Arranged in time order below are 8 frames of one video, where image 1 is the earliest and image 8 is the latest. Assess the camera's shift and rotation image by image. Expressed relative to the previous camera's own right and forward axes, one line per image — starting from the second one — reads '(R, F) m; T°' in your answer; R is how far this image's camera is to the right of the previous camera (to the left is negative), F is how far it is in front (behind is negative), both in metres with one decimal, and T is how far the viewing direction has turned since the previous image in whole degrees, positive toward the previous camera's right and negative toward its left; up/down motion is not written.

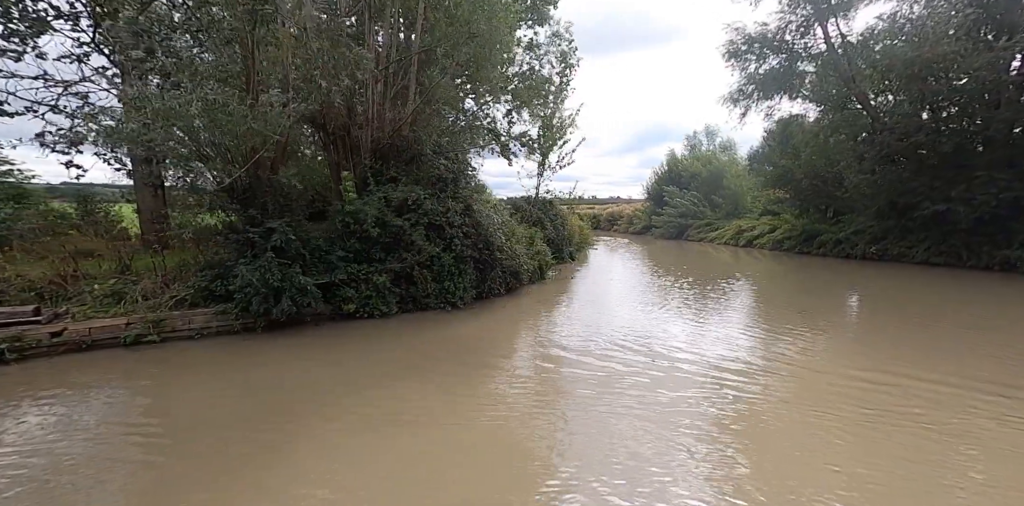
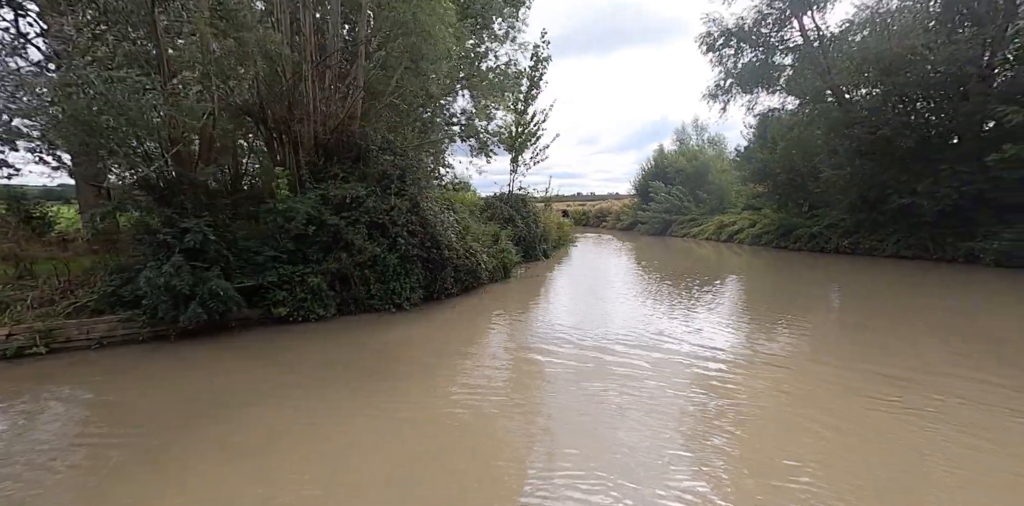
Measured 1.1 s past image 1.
(+0.3, +0.1) m; +1°
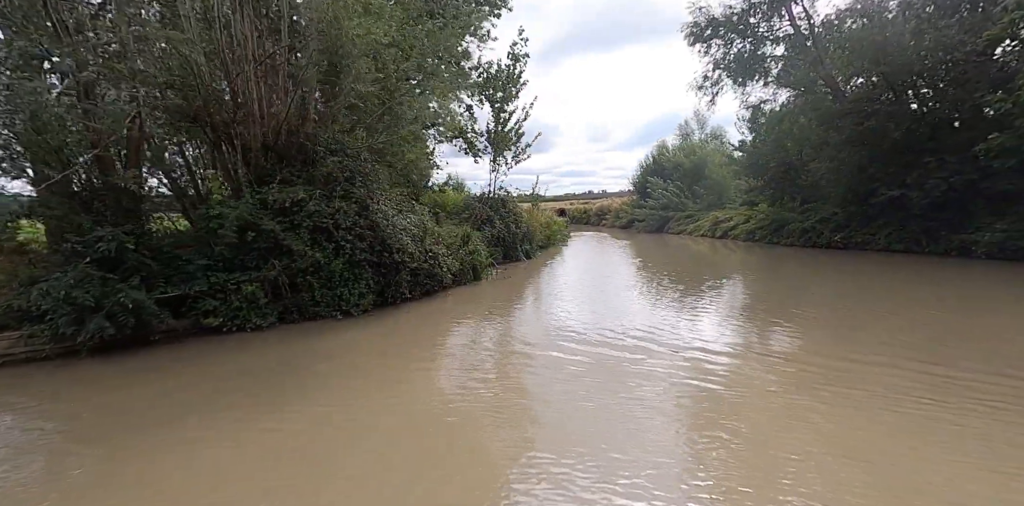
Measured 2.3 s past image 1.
(+0.3, +0.1) m; -1°
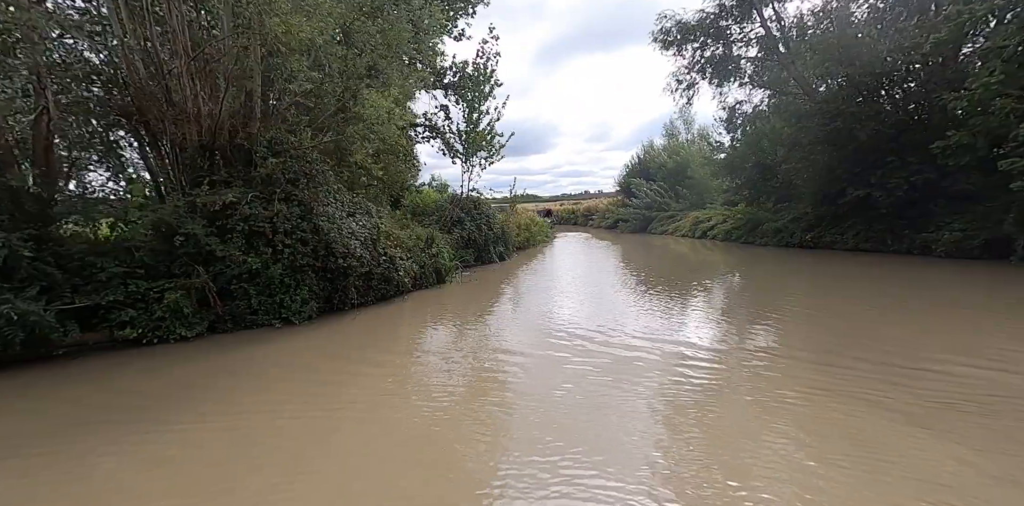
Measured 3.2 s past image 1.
(+0.2, +0.1) m; +1°
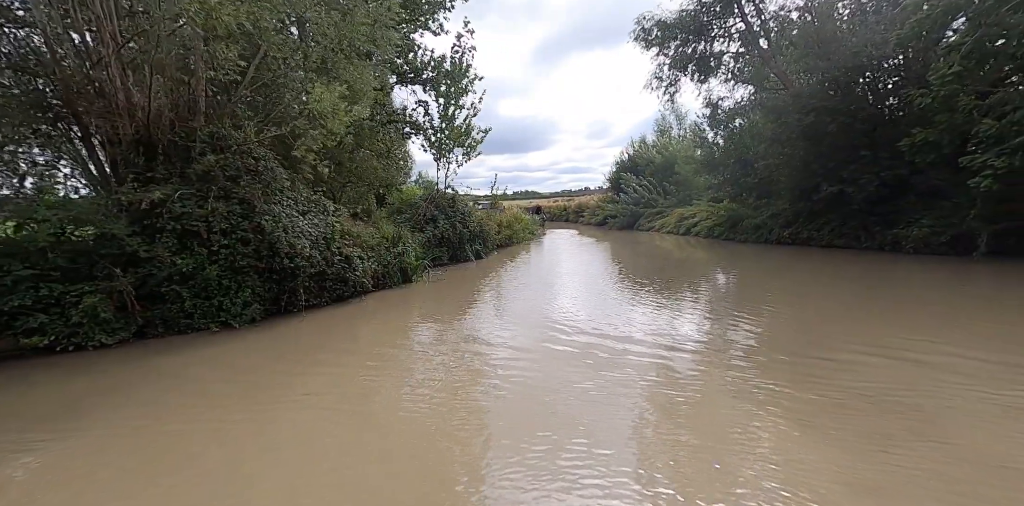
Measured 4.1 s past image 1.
(+0.2, +0.1) m; +1°
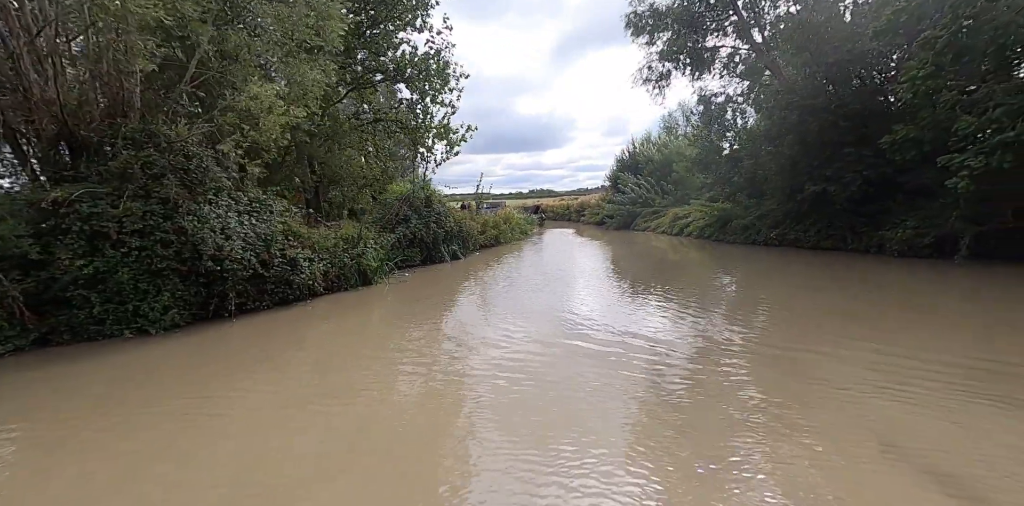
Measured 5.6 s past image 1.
(+0.4, +0.2) m; -1°
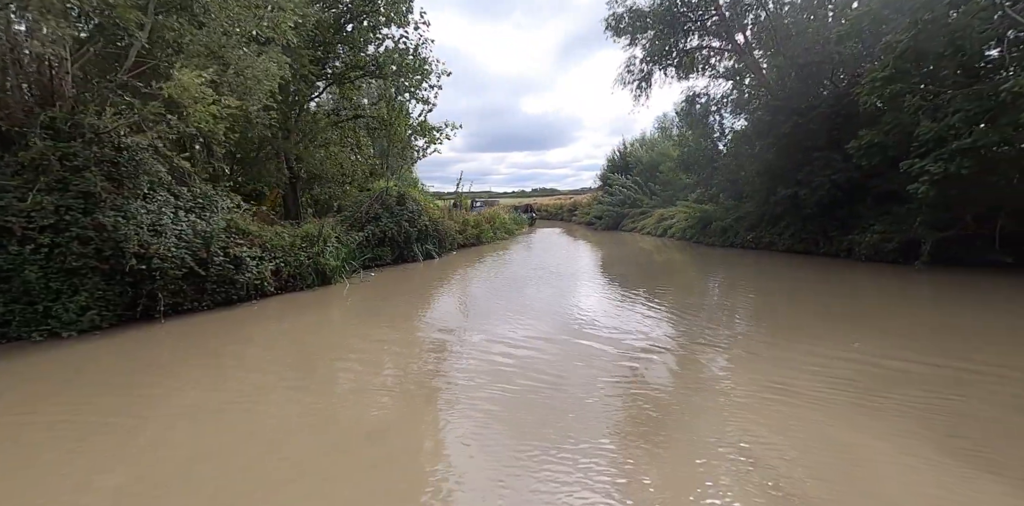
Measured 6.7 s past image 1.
(+0.3, +0.1) m; +1°
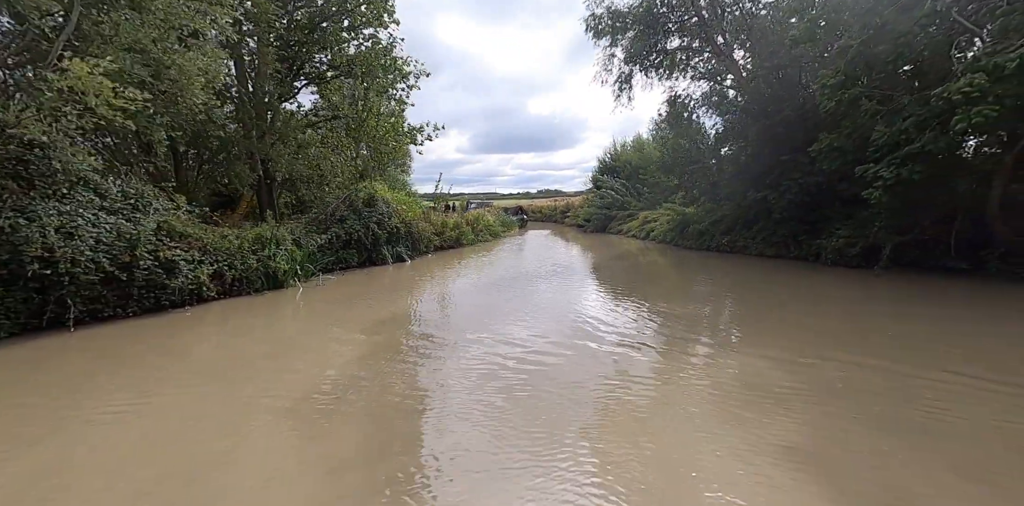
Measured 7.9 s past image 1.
(+0.3, +0.1) m; +1°
